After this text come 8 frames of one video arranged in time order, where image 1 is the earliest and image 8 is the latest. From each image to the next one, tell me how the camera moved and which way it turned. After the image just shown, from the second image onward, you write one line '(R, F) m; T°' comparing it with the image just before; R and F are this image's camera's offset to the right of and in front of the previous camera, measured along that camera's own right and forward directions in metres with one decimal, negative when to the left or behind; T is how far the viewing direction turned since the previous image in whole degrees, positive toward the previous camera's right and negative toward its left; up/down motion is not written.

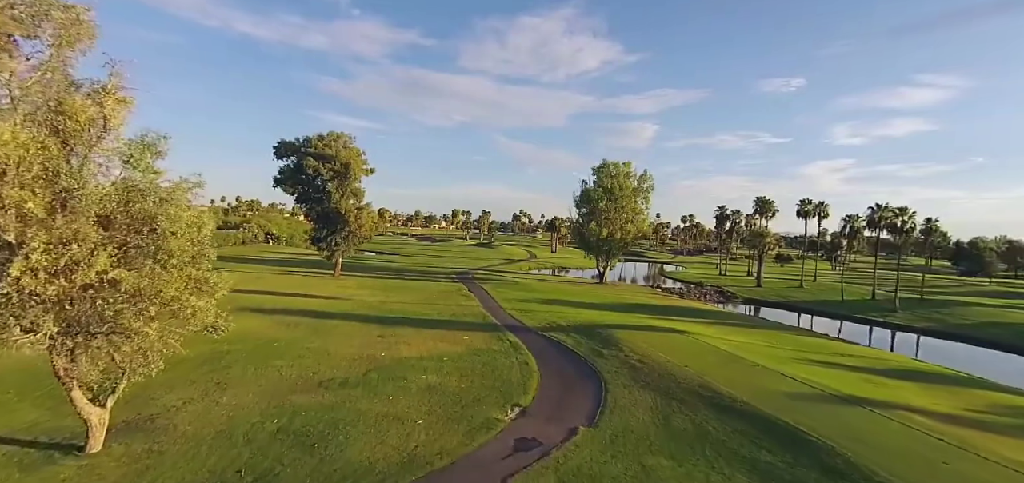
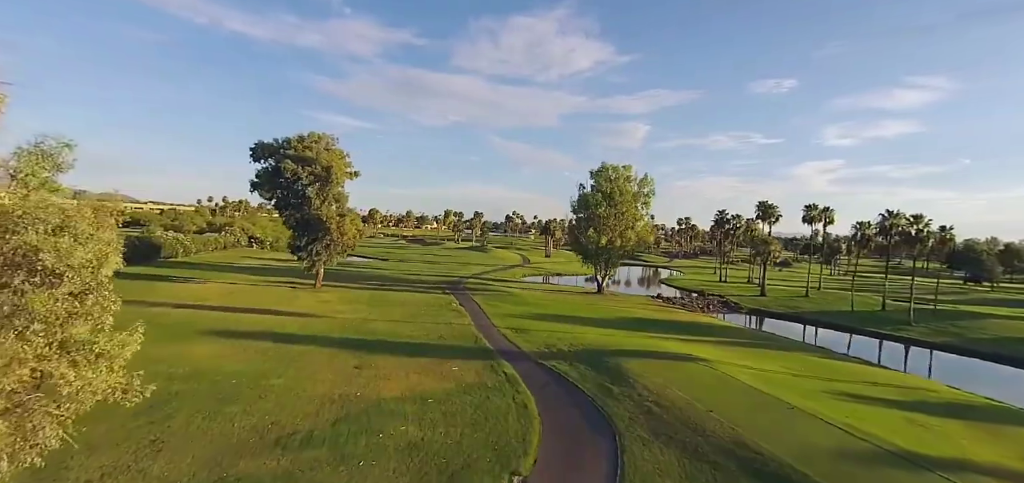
(-0.1, +3.0) m; +1°
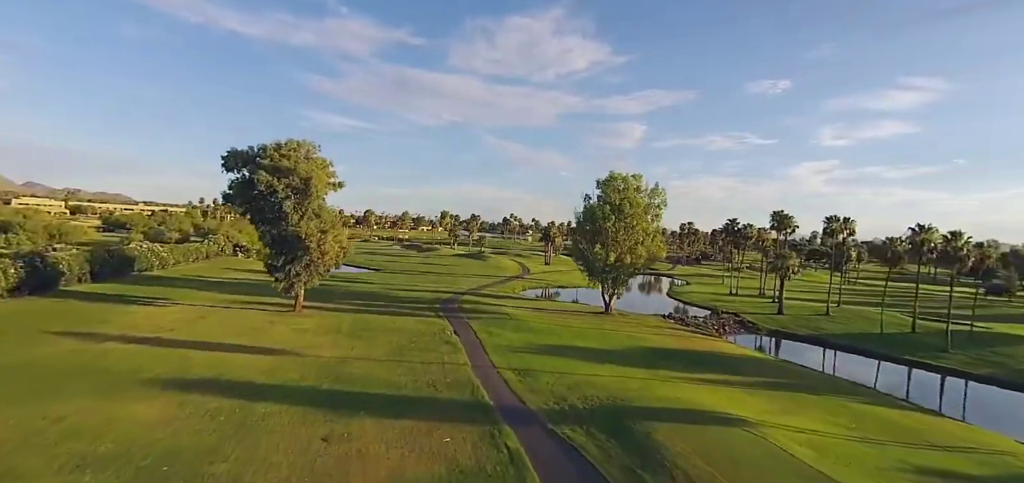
(-0.4, +4.3) m; 0°
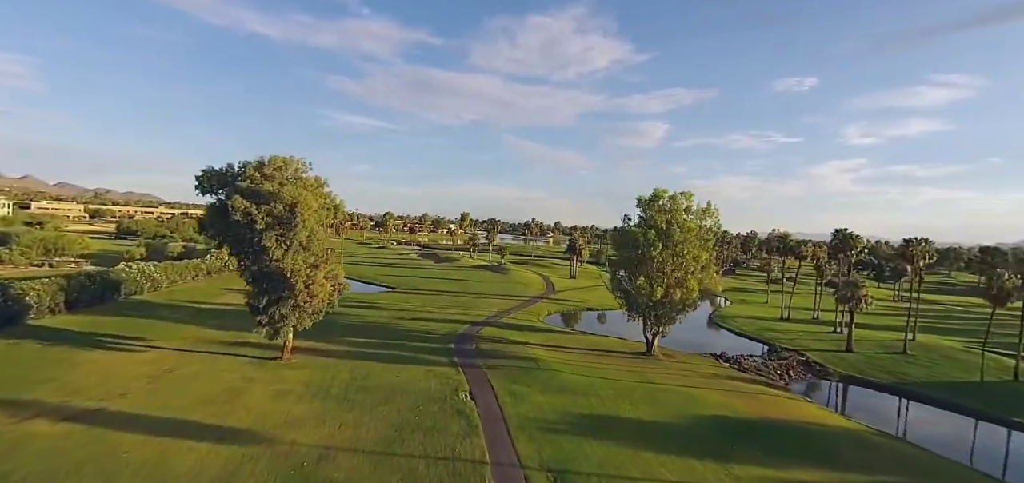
(-0.7, +7.1) m; -2°
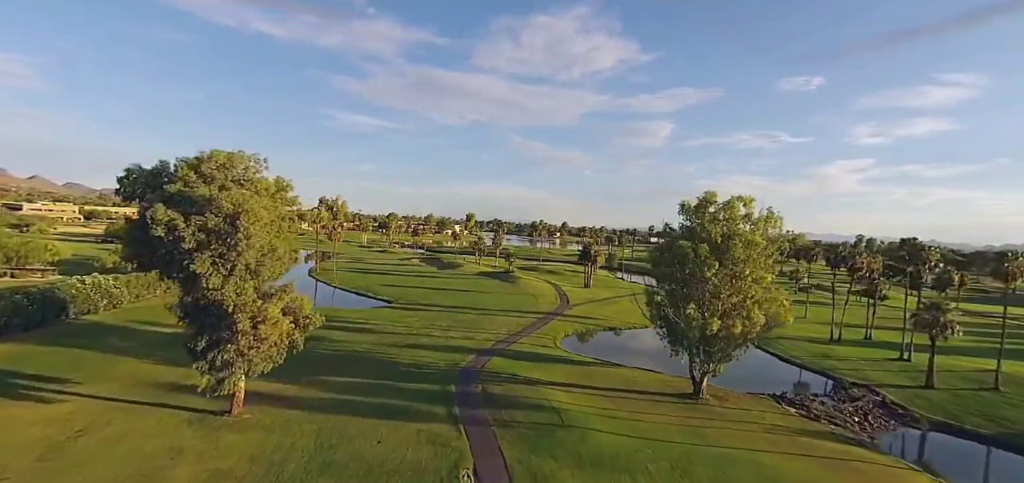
(-0.7, +8.1) m; -1°
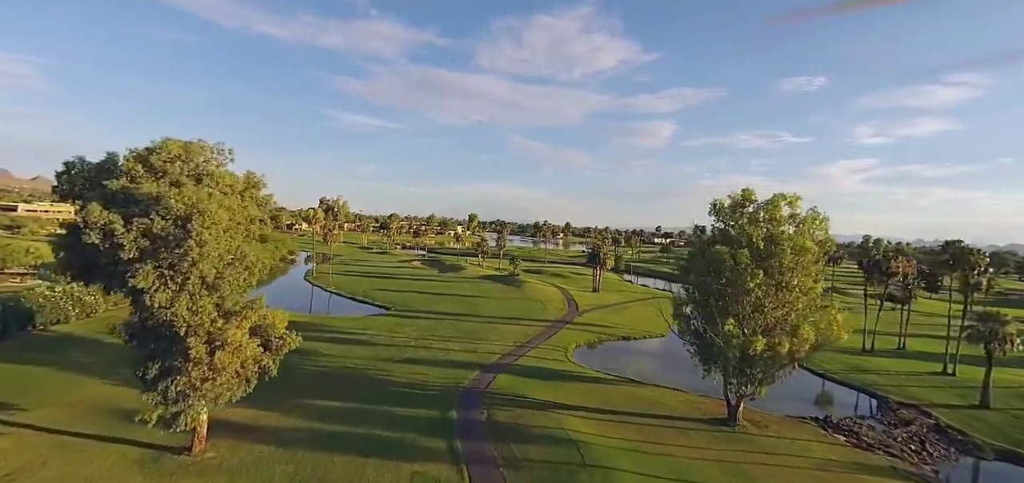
(-0.5, +4.2) m; 0°
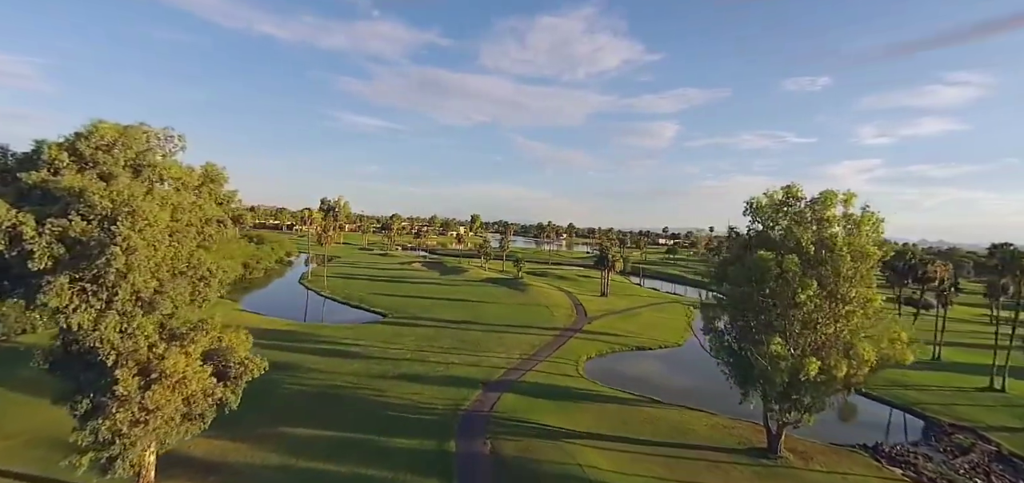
(-0.3, +3.9) m; 0°
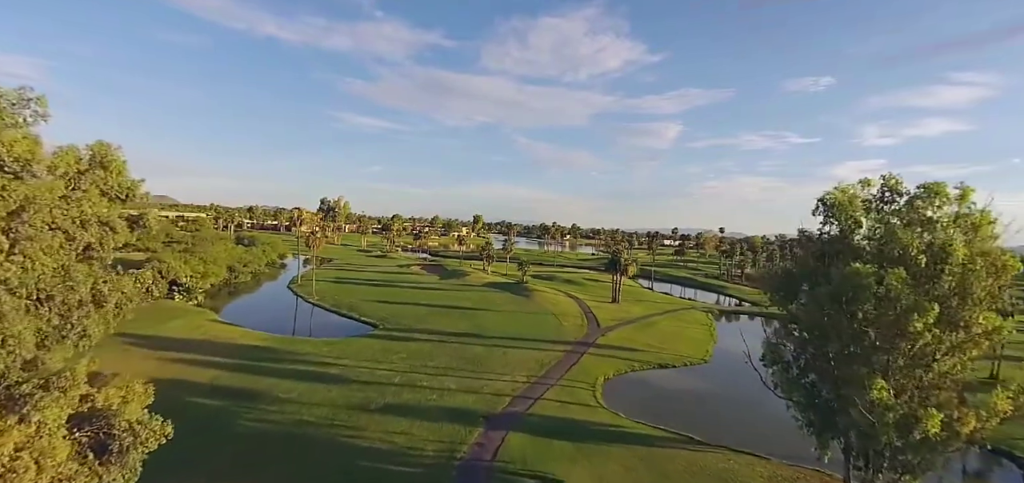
(-0.3, +5.8) m; 0°
